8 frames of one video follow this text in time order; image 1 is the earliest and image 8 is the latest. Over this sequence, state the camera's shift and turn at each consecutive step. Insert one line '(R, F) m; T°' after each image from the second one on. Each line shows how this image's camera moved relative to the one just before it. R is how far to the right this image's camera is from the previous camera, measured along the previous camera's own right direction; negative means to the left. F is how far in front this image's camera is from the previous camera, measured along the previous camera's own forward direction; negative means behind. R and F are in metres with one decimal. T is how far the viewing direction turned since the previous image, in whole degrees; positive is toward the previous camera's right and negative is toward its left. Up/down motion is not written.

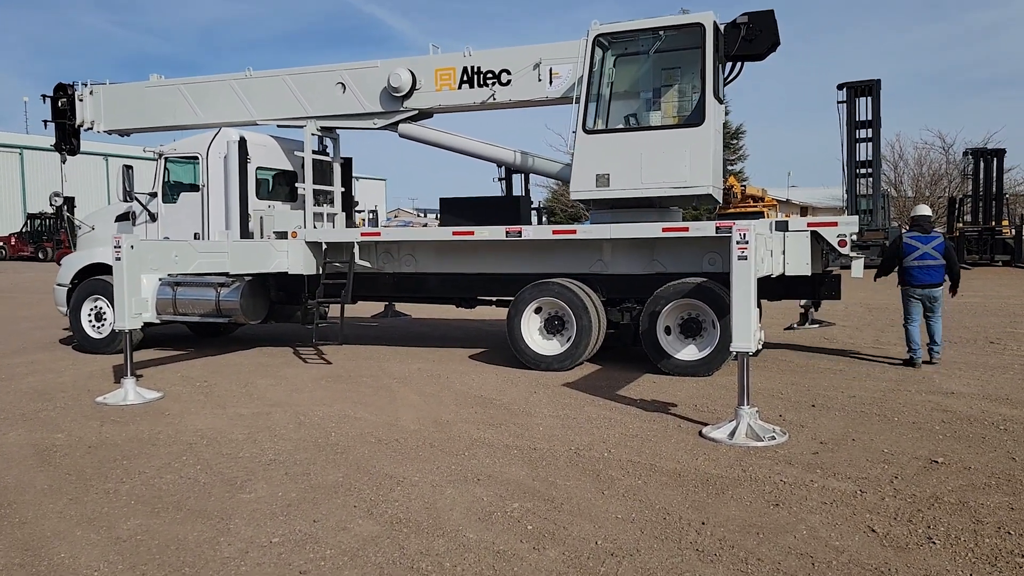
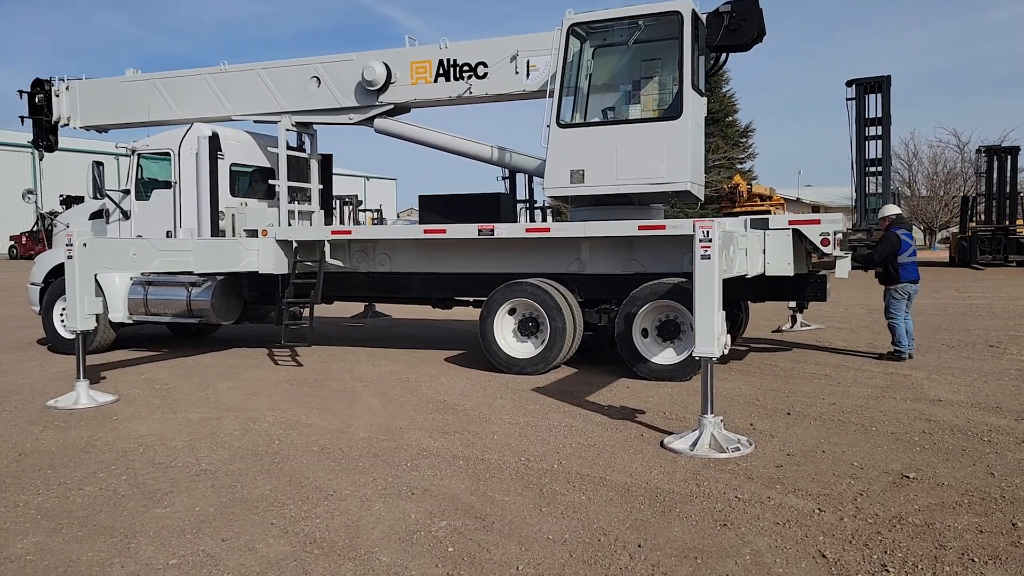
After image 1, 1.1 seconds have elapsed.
(+0.4, +0.3) m; -1°
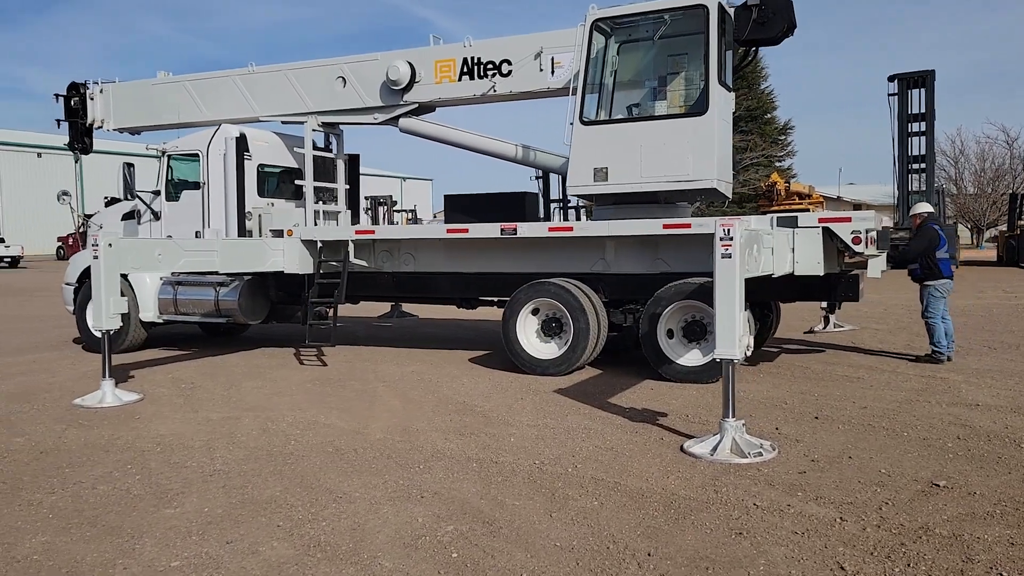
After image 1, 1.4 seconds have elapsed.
(+0.1, +0.1) m; -3°
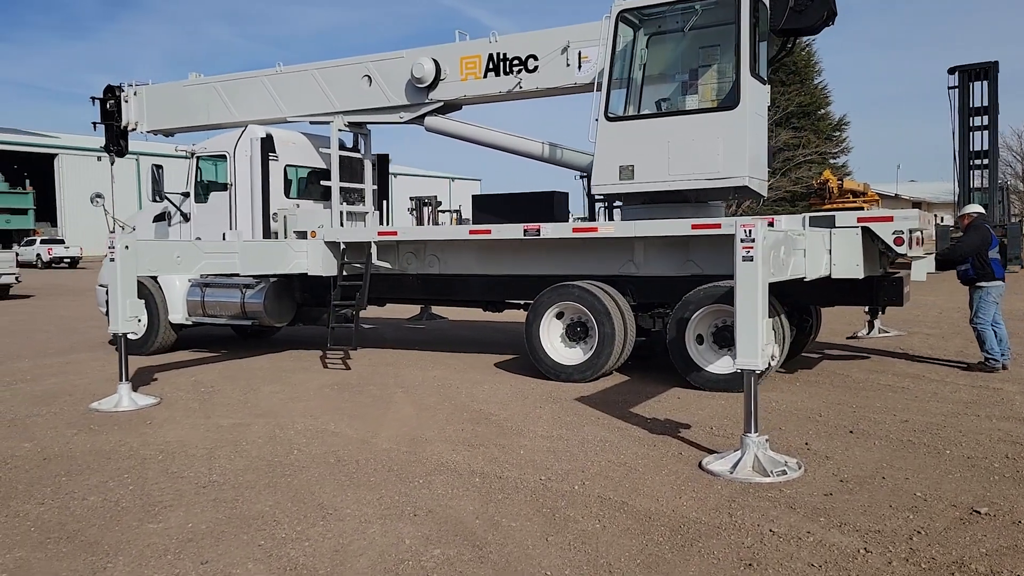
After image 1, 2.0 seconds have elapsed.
(+0.3, +0.3) m; -4°
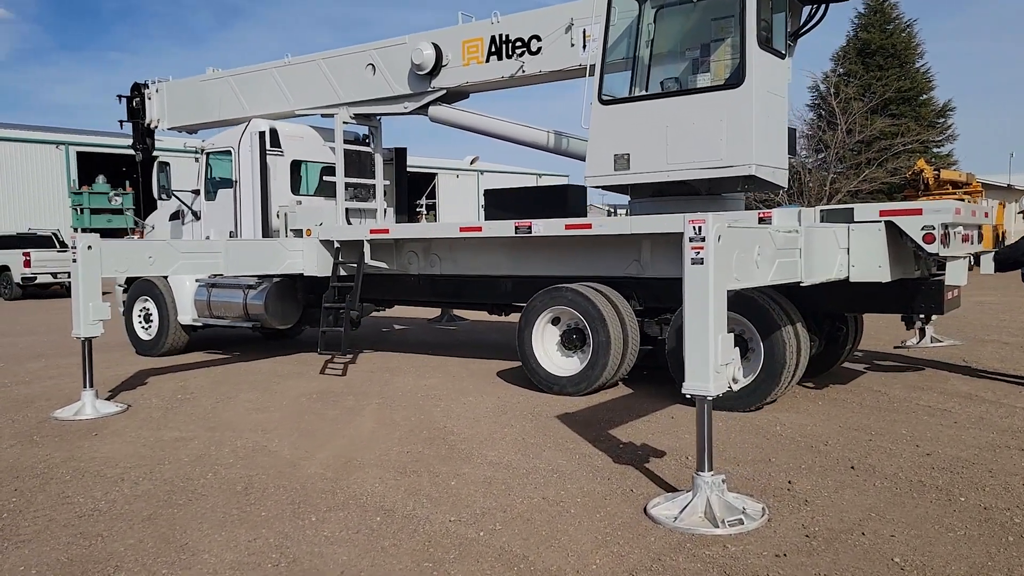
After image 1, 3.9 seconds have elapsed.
(+0.9, +0.7) m; -7°
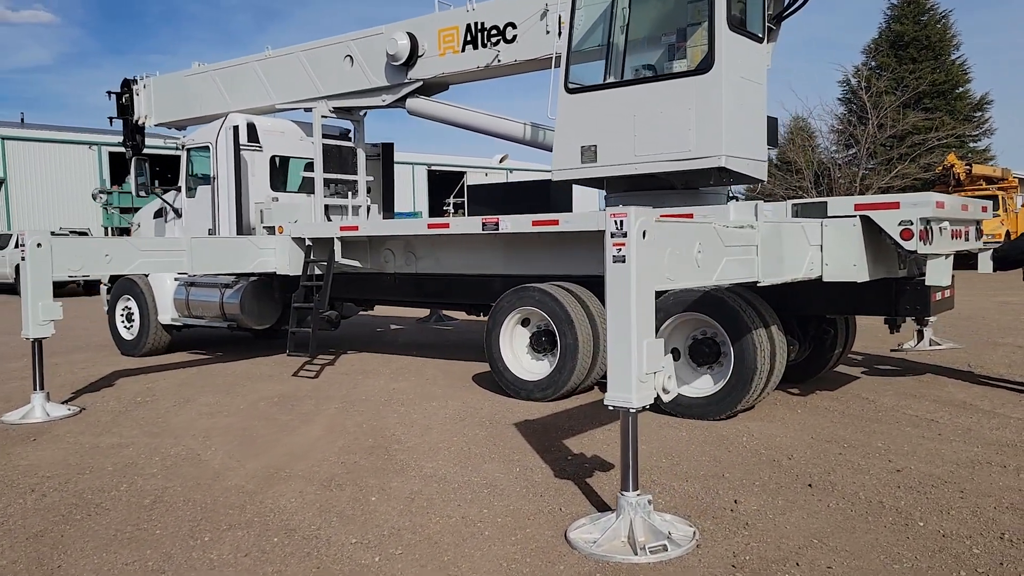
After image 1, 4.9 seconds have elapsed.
(+0.6, +0.4) m; -2°
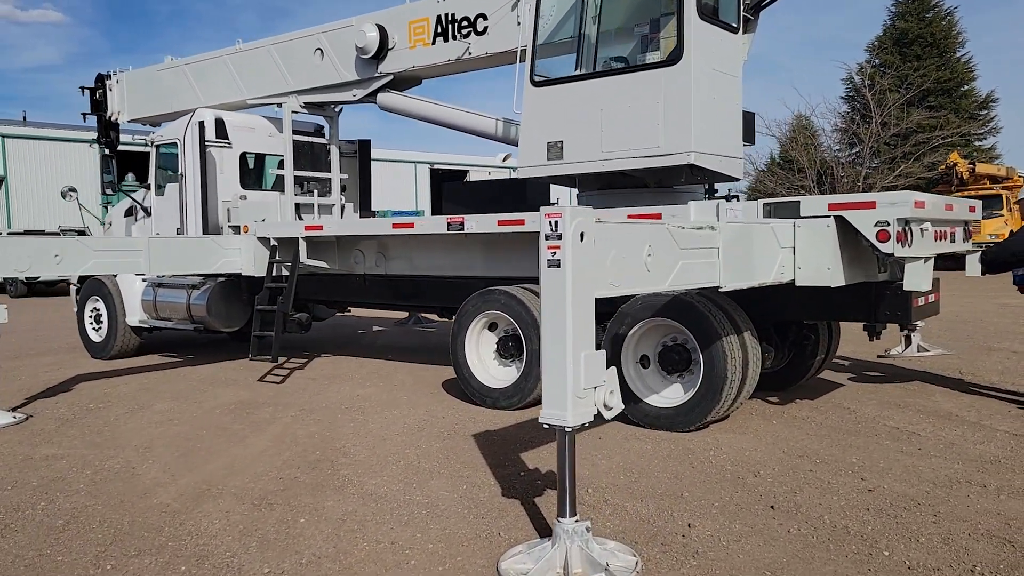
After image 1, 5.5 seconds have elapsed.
(+0.3, +0.3) m; 0°
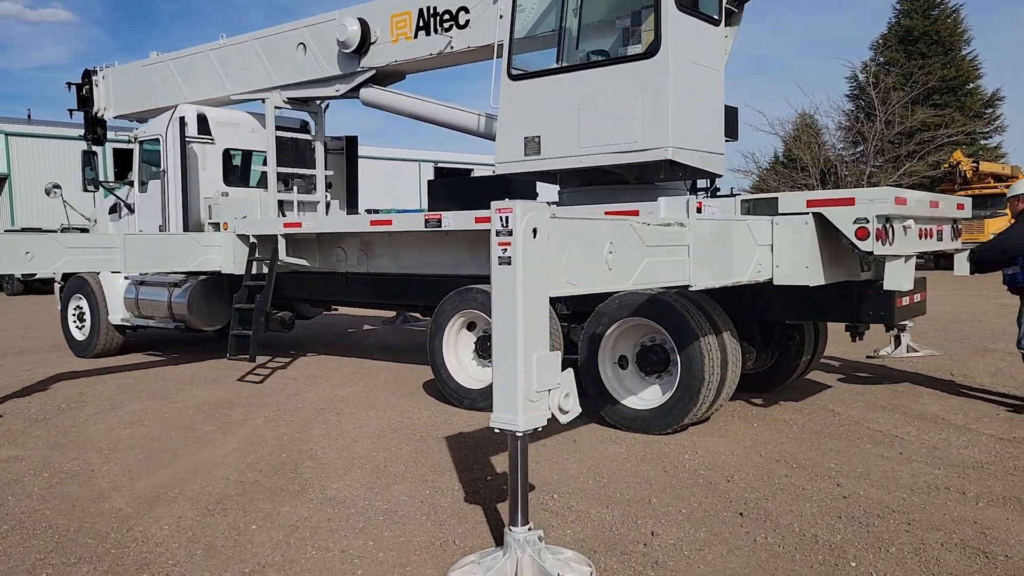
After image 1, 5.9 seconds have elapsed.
(+0.2, +0.1) m; 0°
